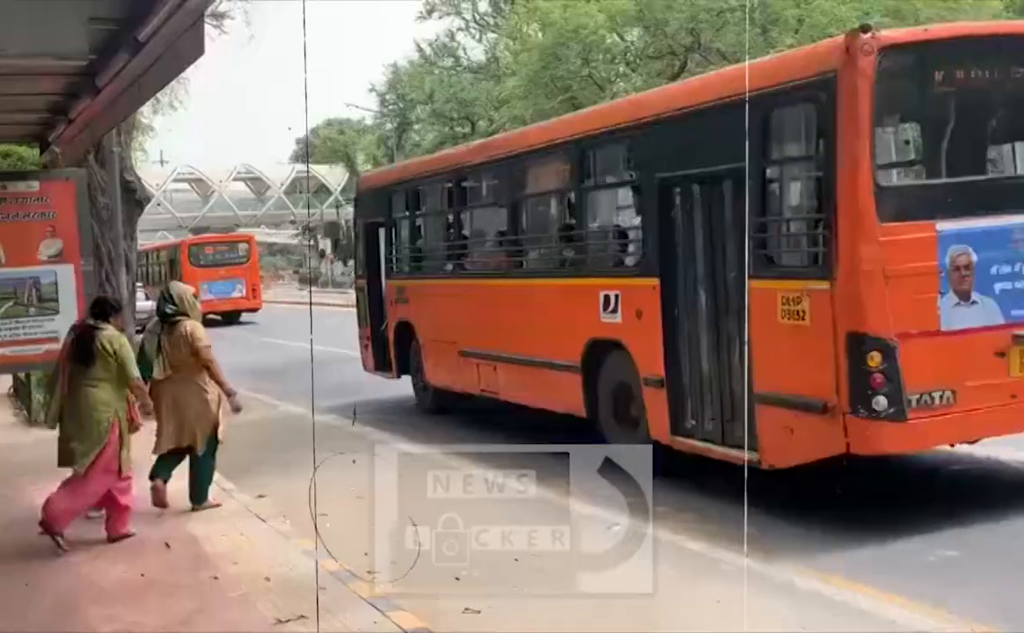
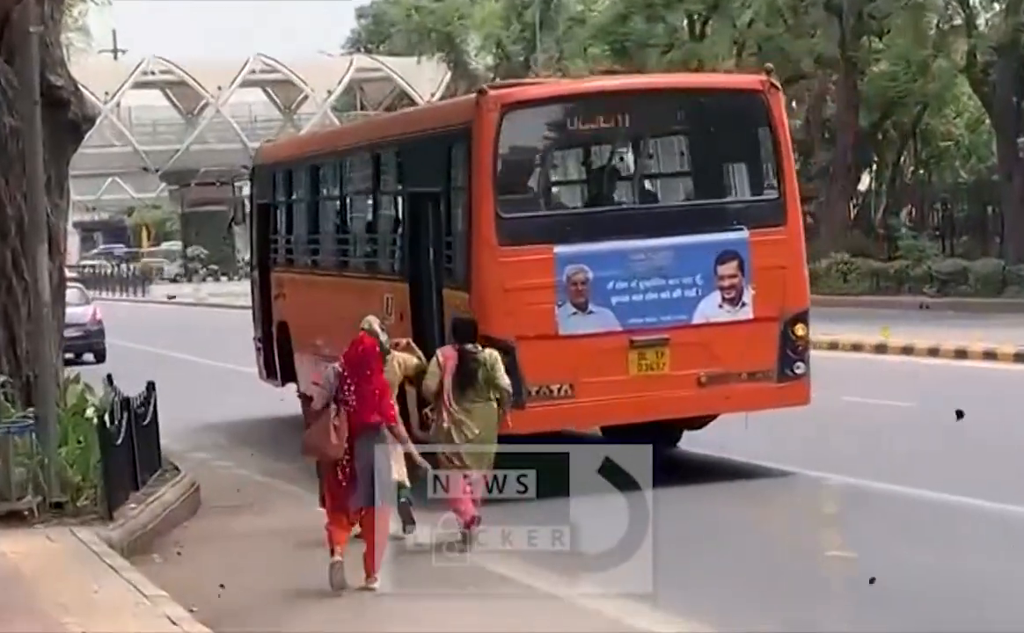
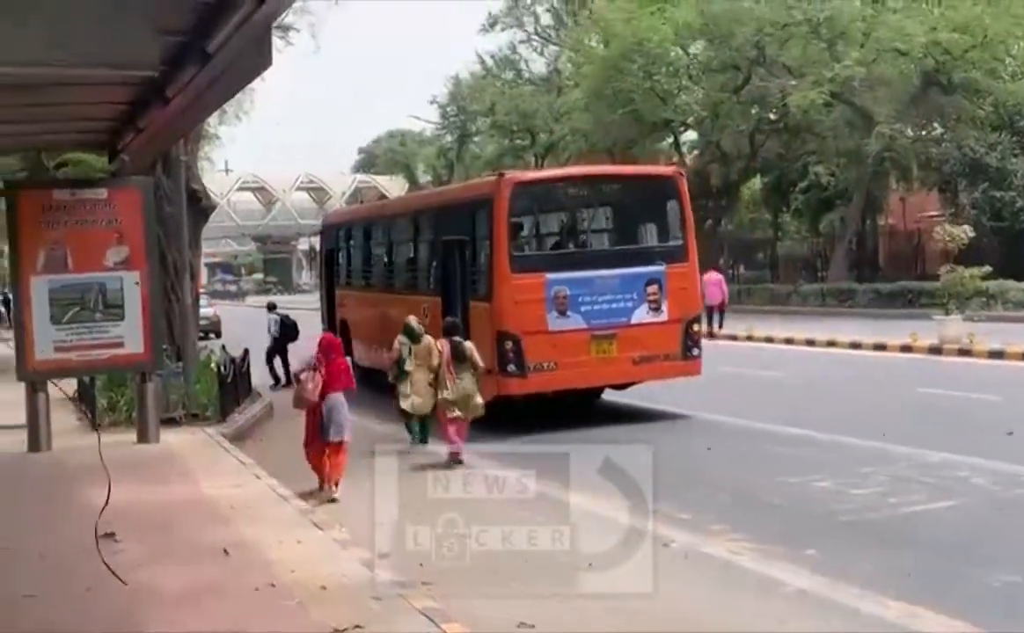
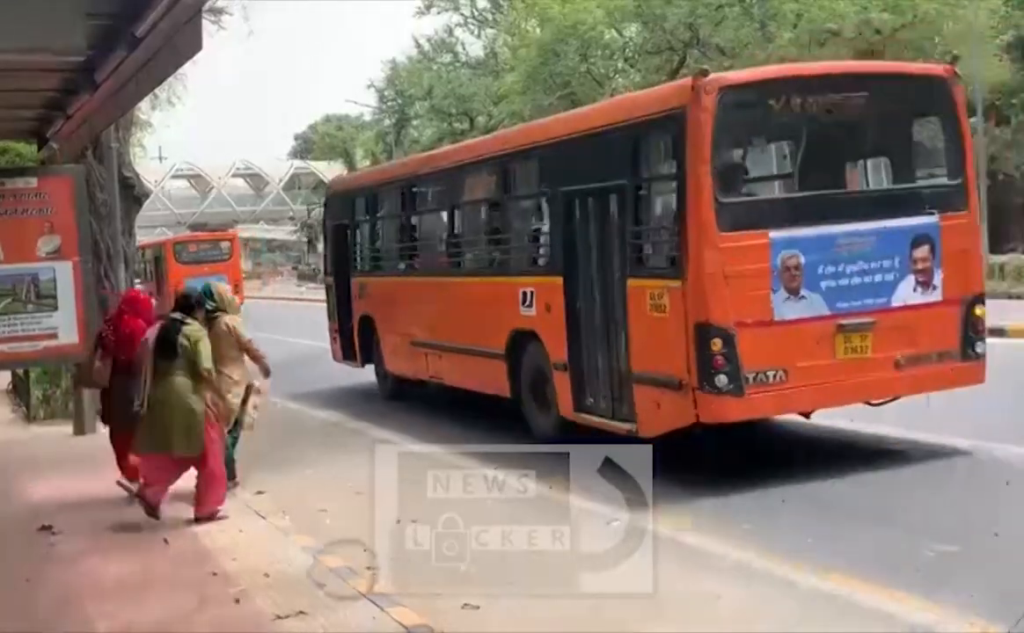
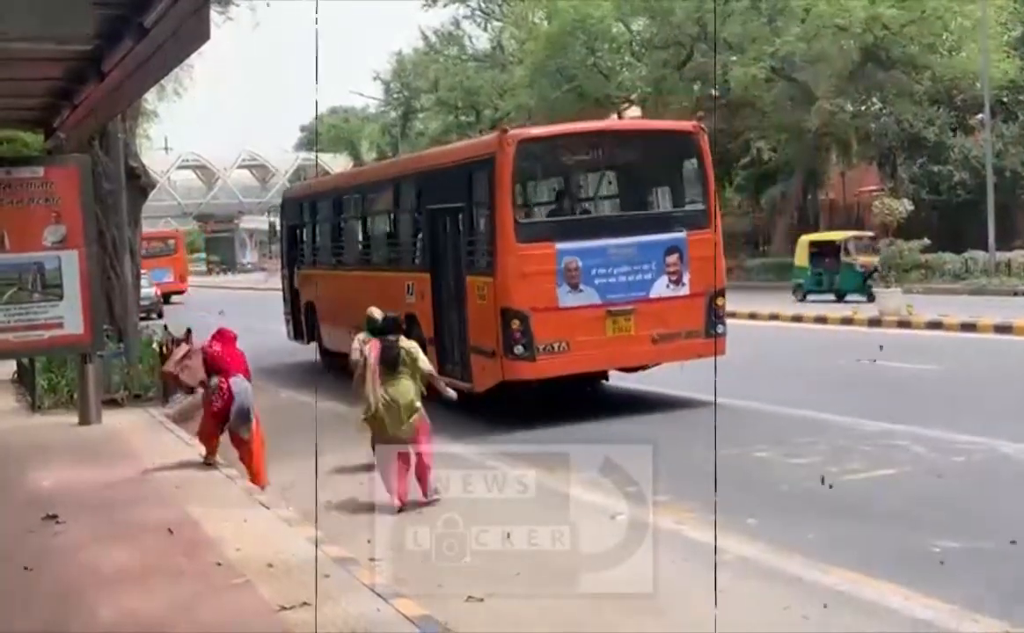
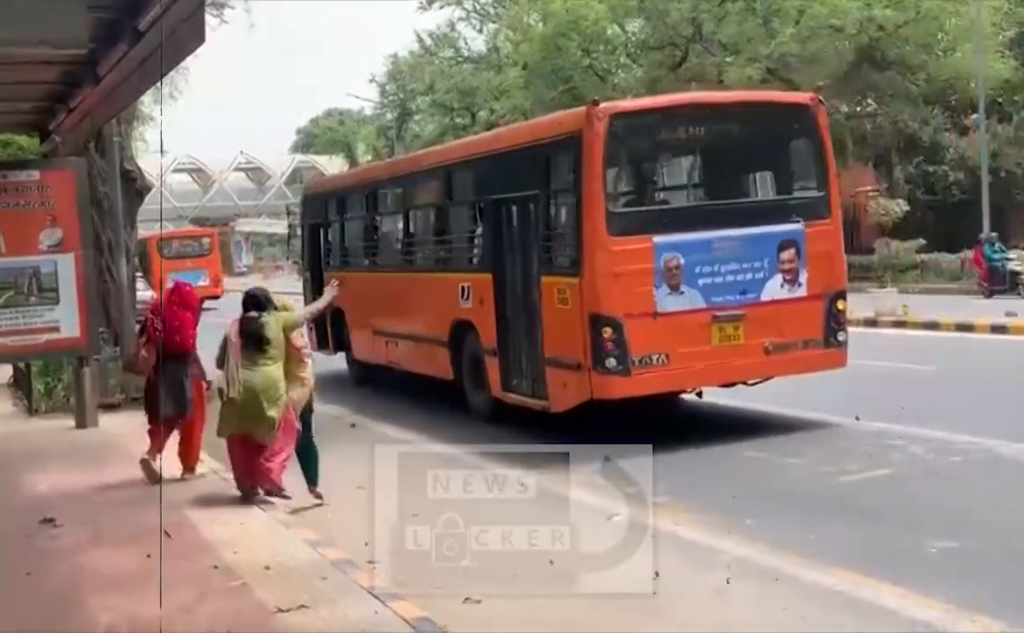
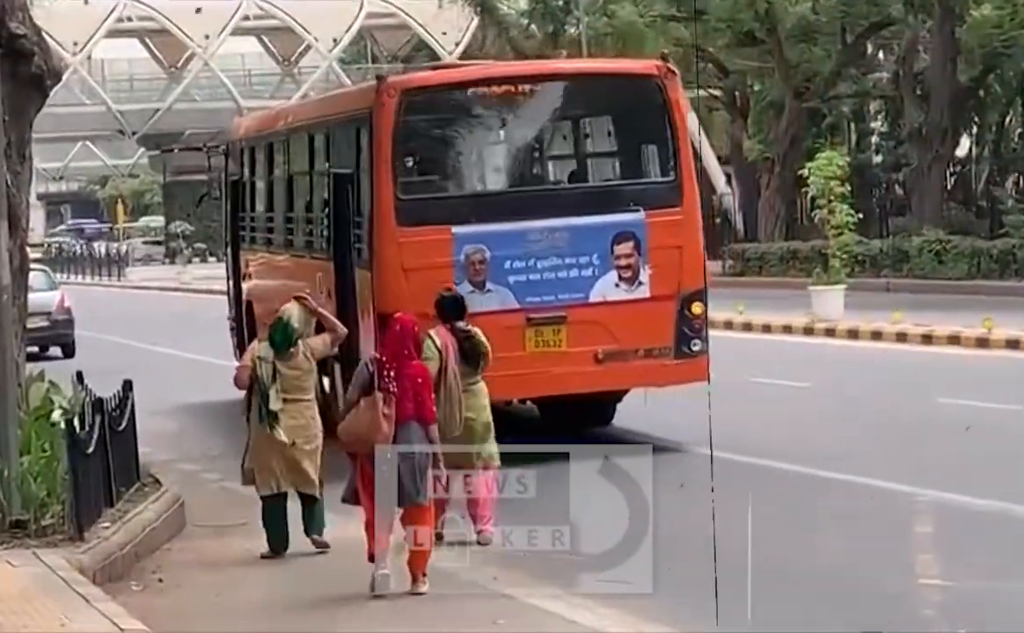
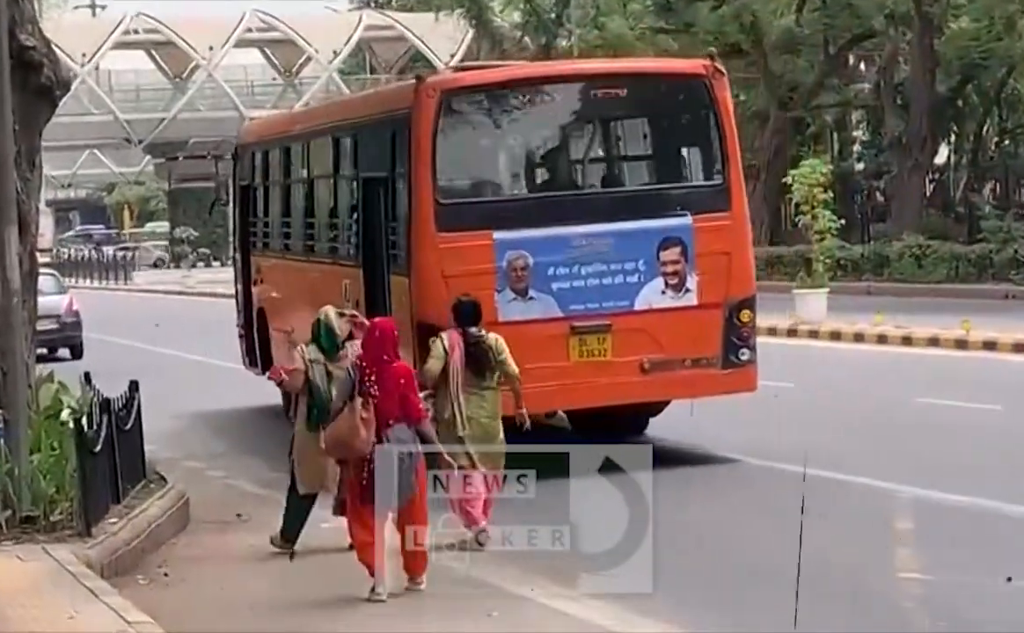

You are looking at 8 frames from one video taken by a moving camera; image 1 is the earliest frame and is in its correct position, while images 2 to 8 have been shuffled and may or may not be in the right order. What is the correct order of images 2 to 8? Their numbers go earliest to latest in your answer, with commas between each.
4, 6, 5, 3, 2, 8, 7
